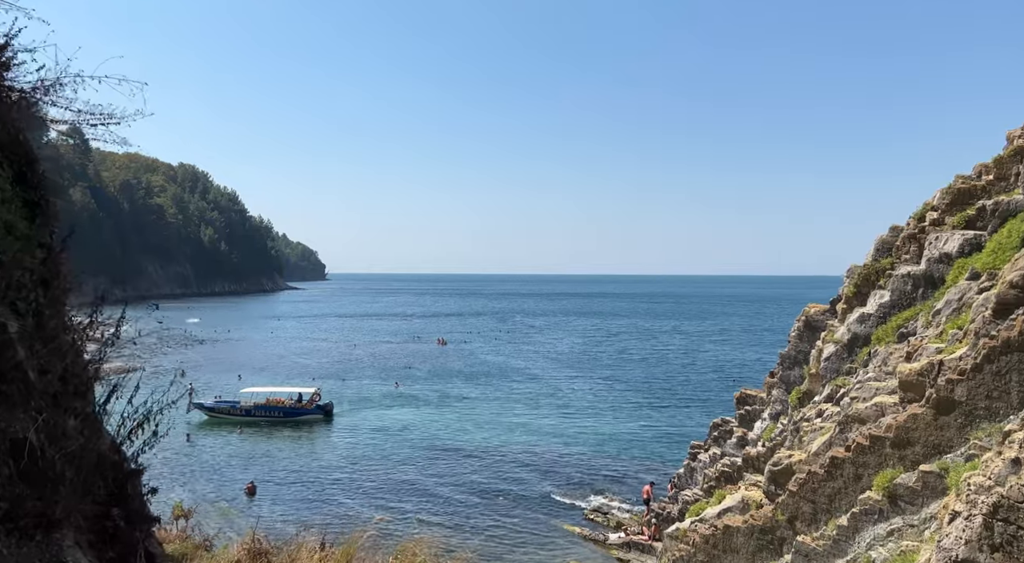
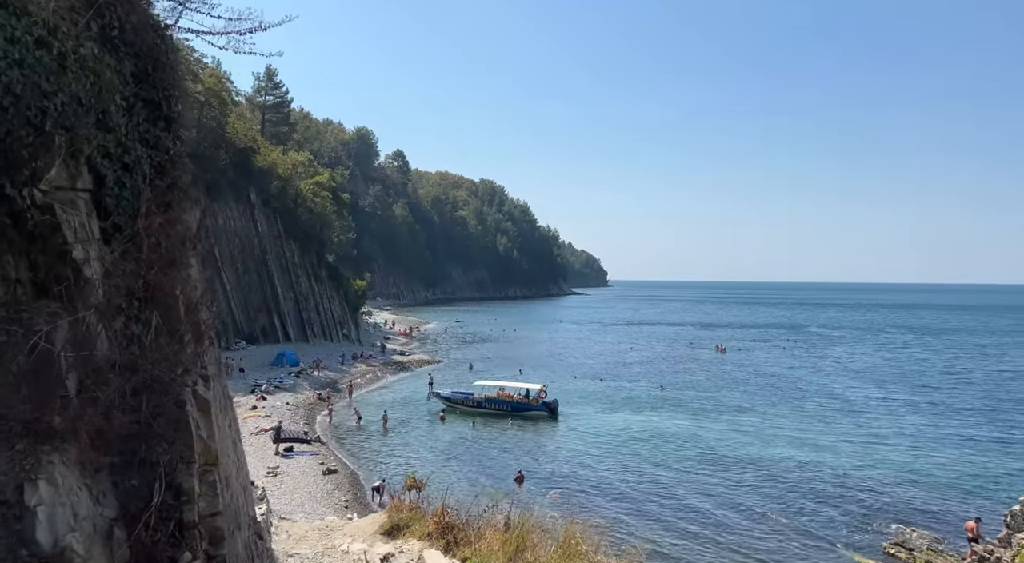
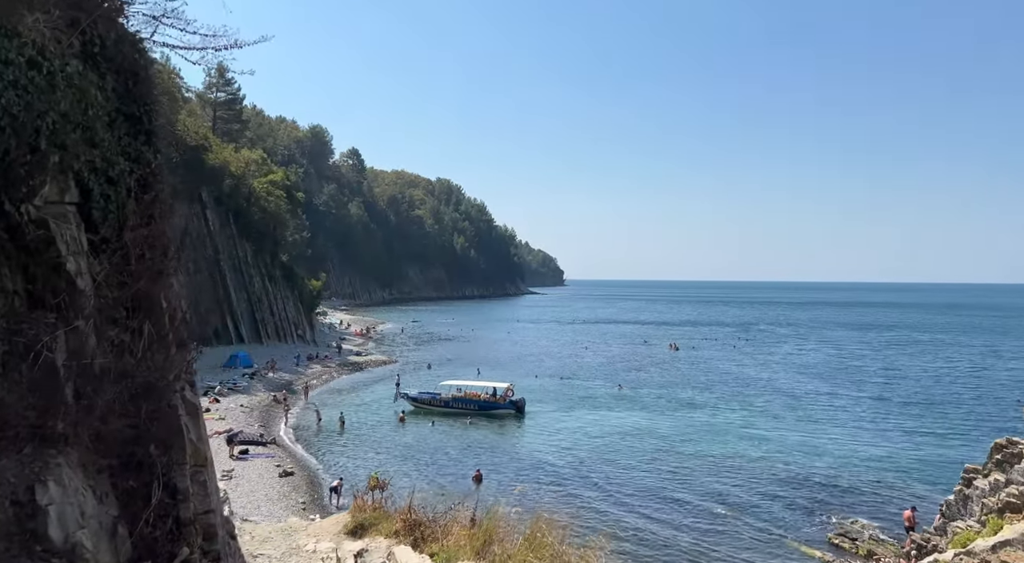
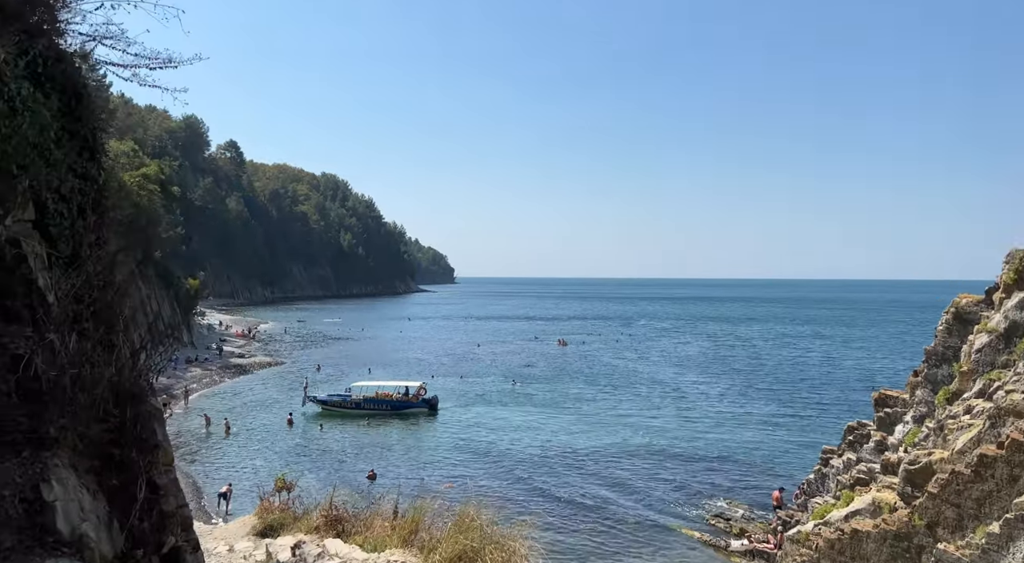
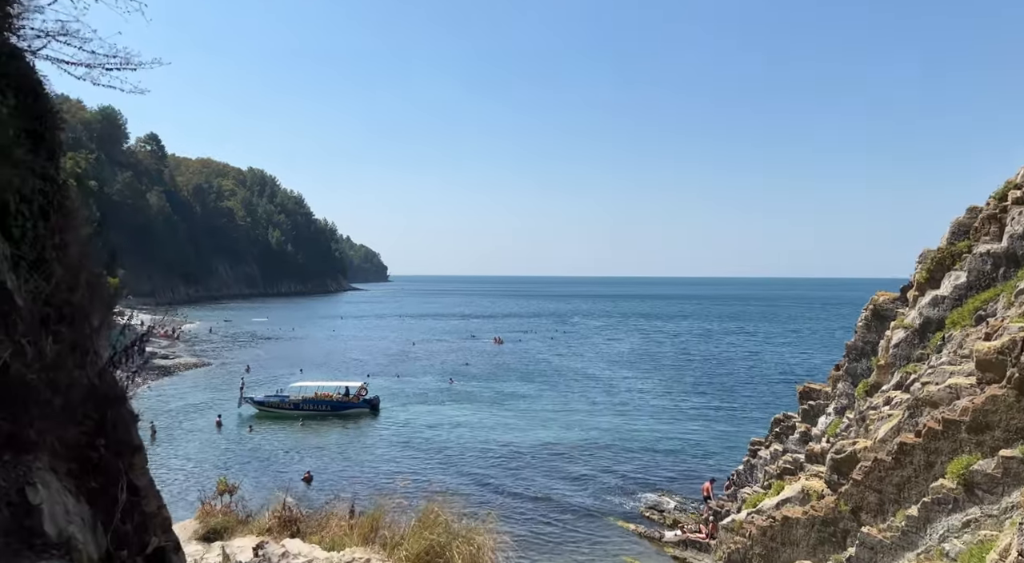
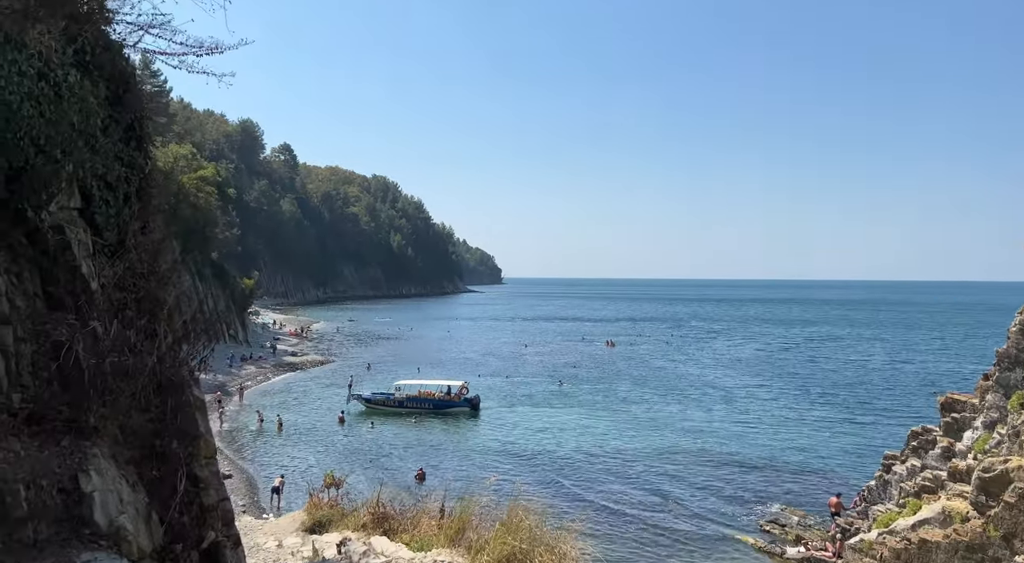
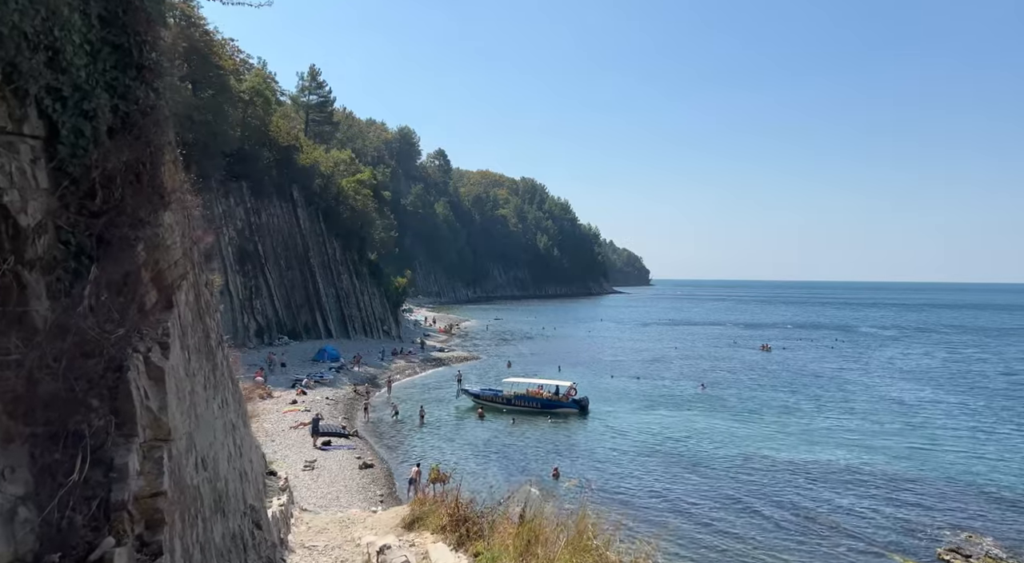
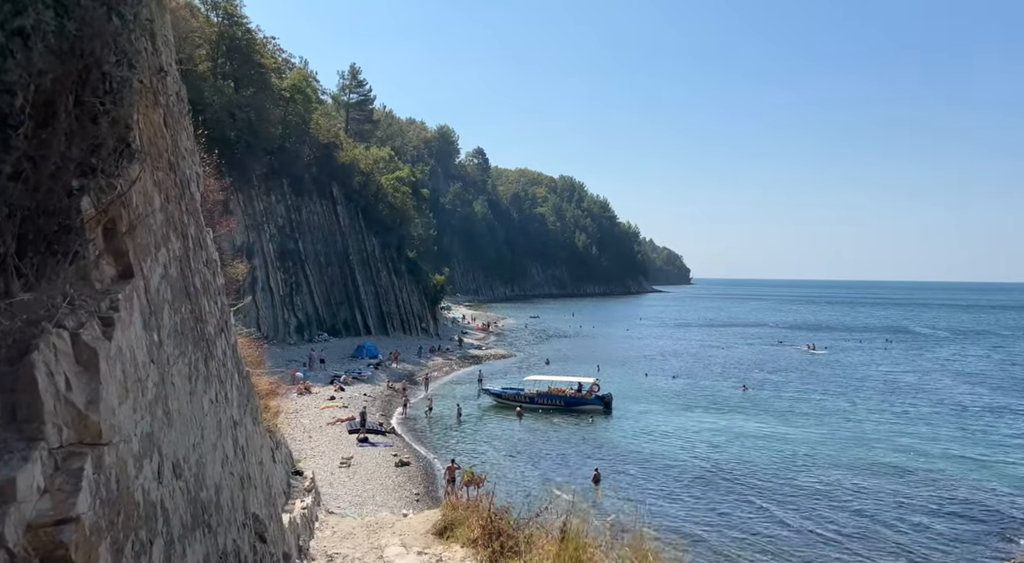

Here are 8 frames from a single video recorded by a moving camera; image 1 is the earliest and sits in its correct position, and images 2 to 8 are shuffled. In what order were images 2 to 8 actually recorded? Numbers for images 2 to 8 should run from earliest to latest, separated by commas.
5, 4, 6, 3, 2, 7, 8
